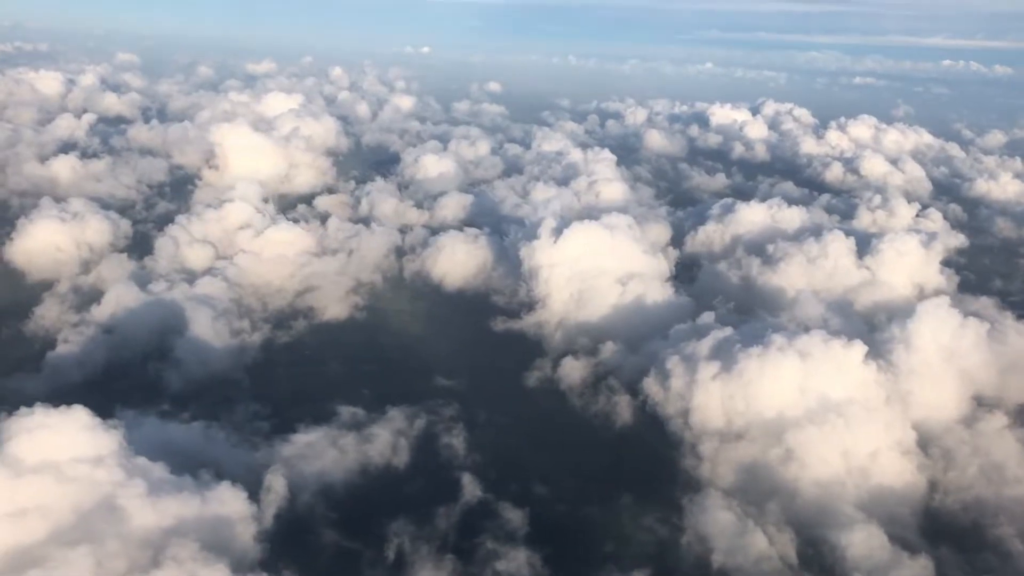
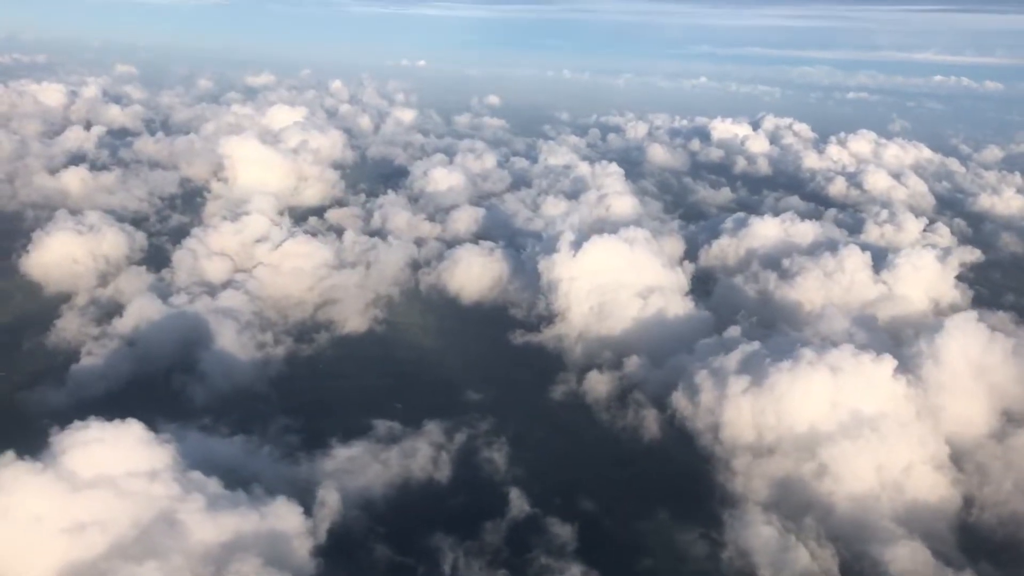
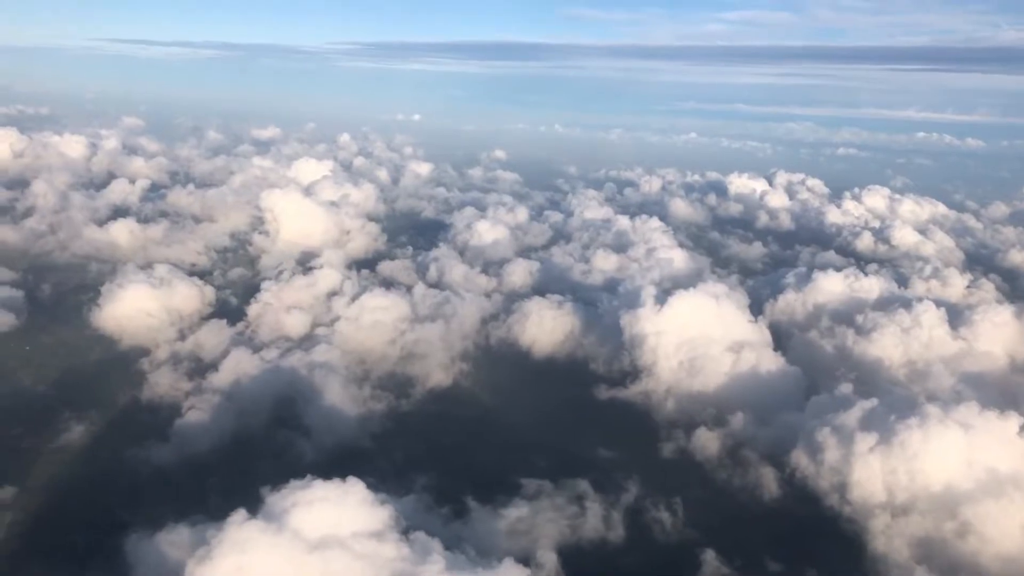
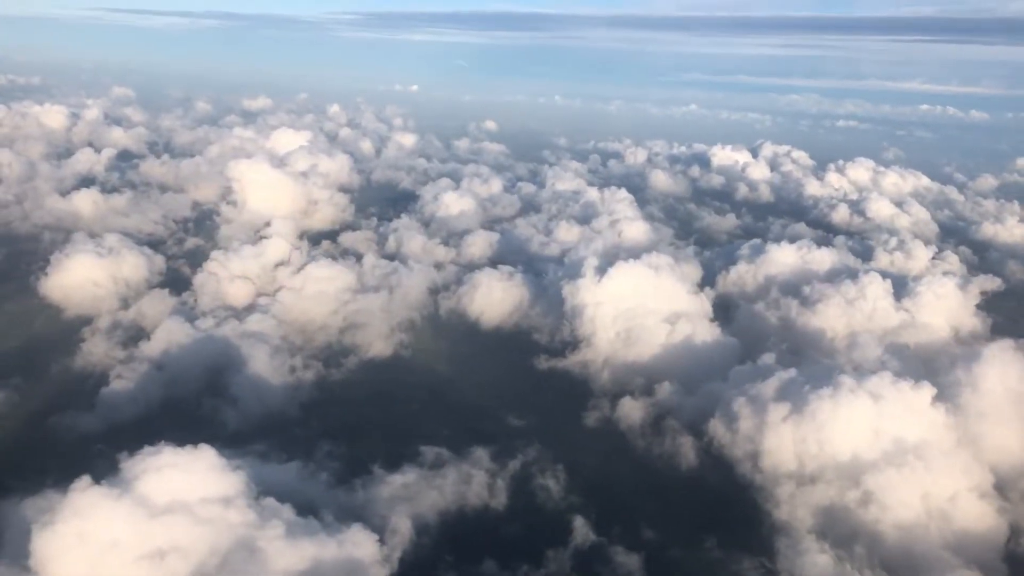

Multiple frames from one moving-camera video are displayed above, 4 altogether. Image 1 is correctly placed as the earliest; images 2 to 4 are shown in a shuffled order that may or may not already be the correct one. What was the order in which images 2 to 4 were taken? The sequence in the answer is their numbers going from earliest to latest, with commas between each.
2, 4, 3
